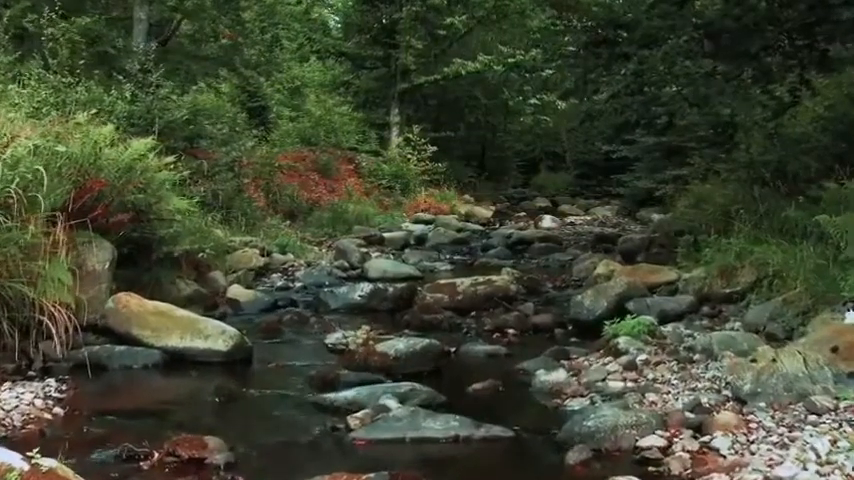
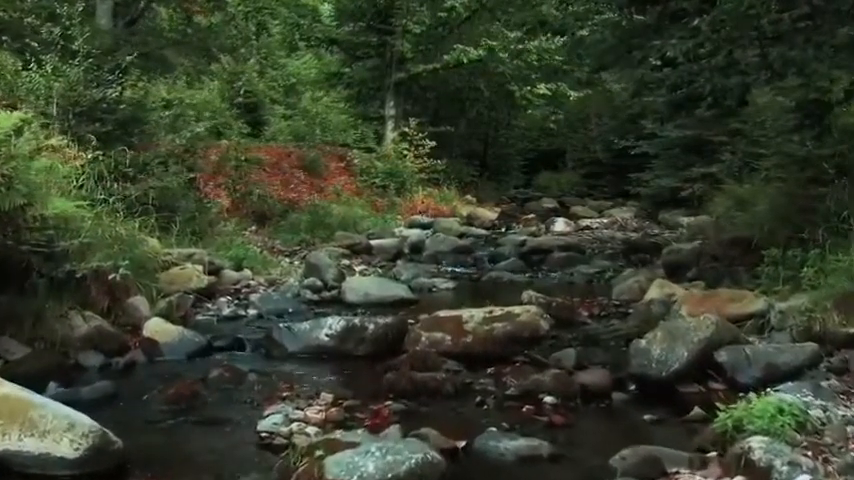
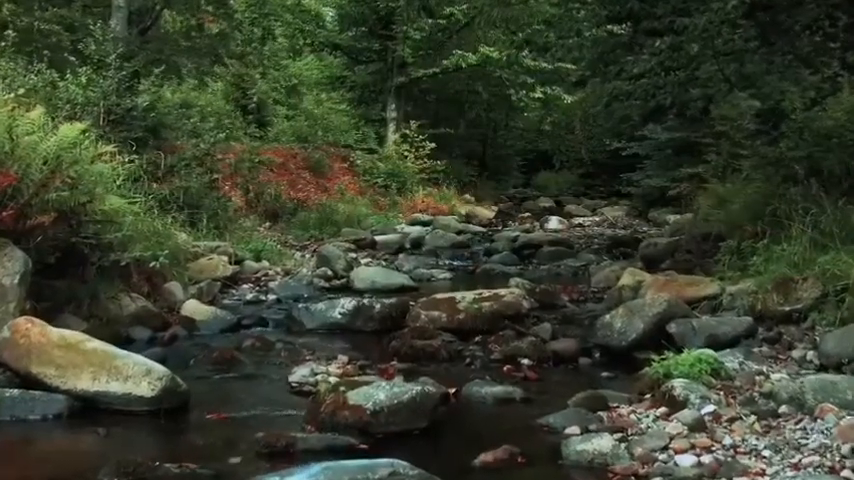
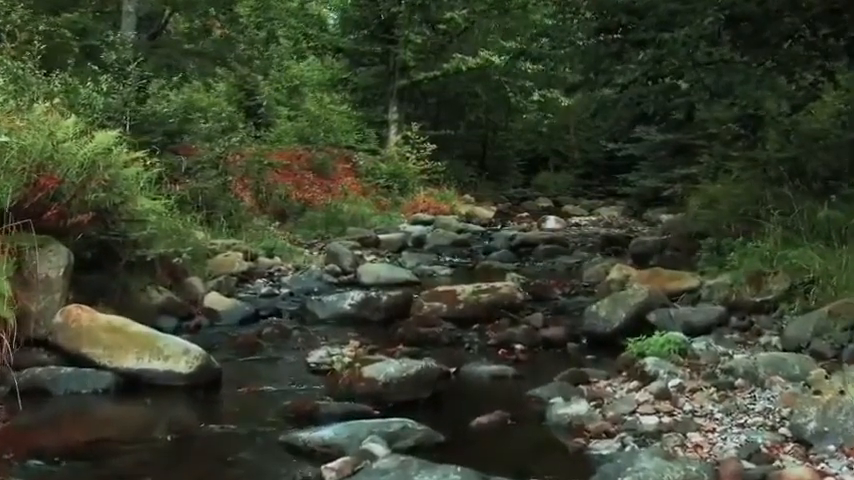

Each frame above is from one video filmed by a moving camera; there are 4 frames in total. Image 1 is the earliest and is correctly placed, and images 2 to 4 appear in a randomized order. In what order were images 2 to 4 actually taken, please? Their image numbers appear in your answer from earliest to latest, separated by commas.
4, 3, 2
